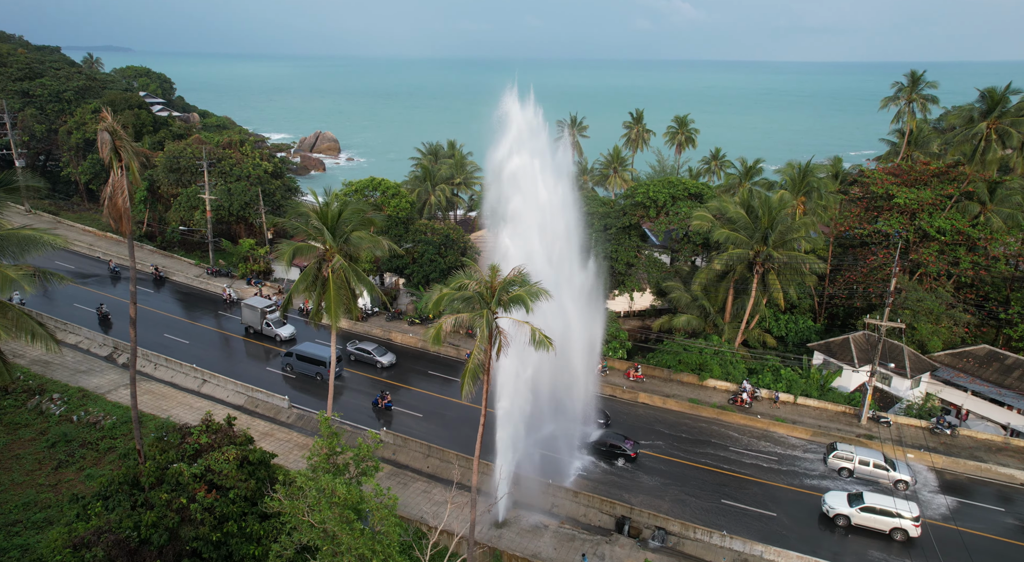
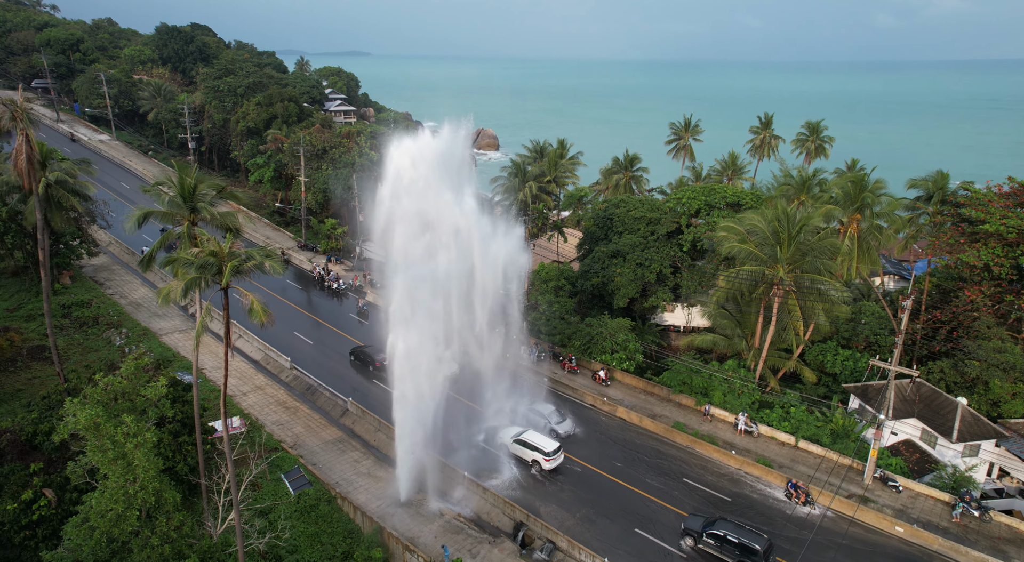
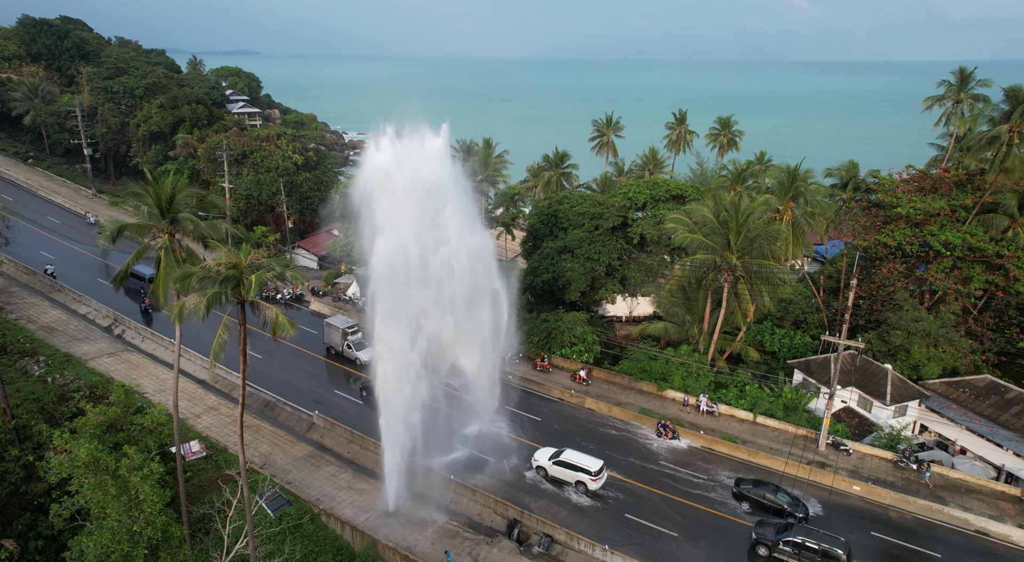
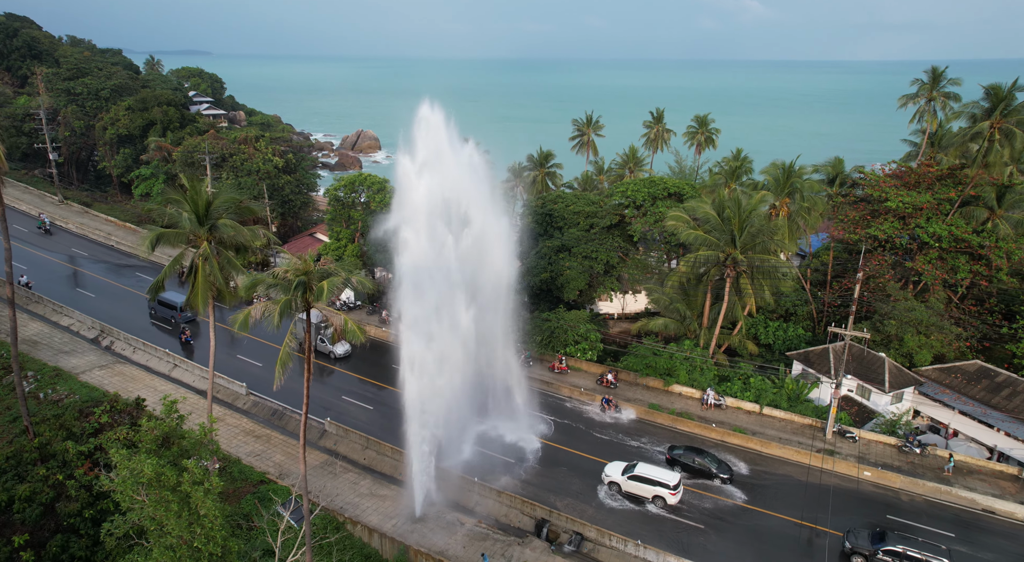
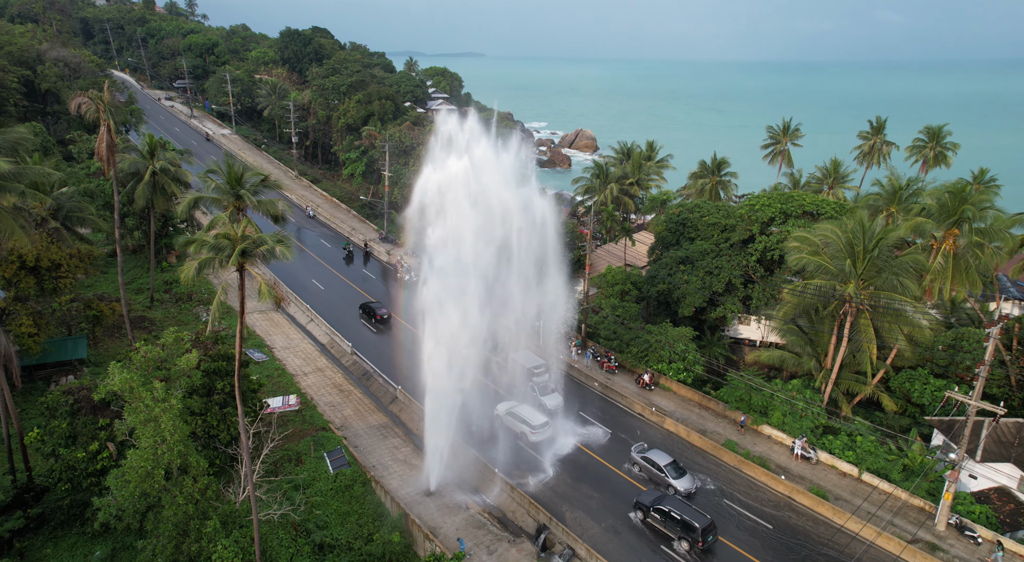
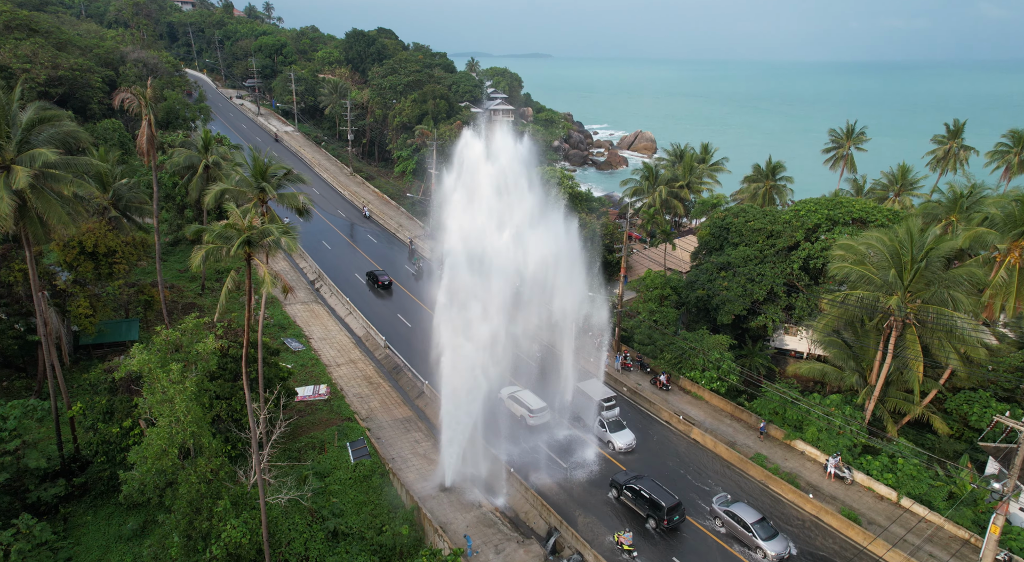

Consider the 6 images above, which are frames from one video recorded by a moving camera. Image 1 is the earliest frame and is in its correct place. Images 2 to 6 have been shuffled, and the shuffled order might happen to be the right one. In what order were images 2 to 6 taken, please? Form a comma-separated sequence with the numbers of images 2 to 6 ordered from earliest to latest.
4, 3, 2, 5, 6
